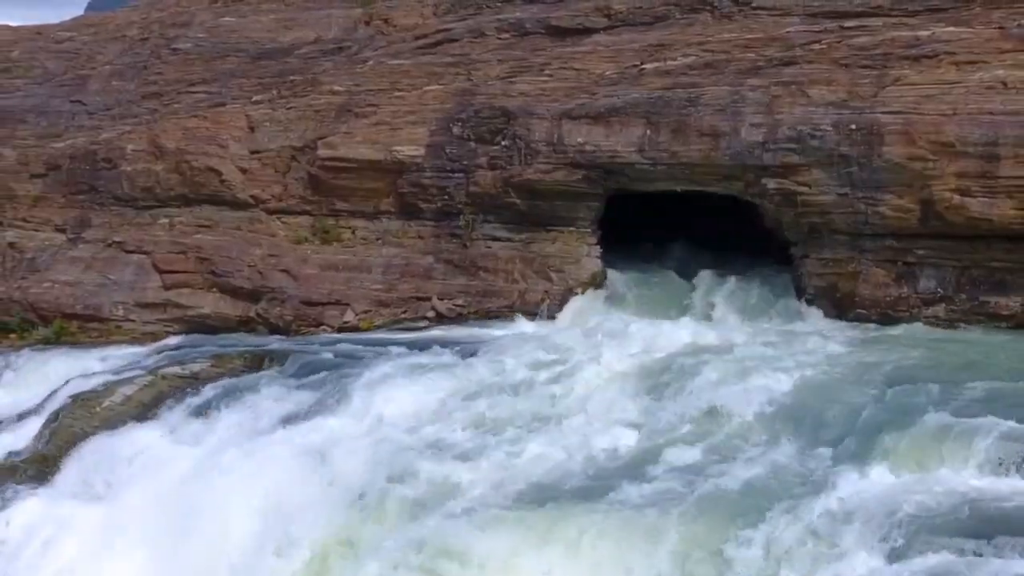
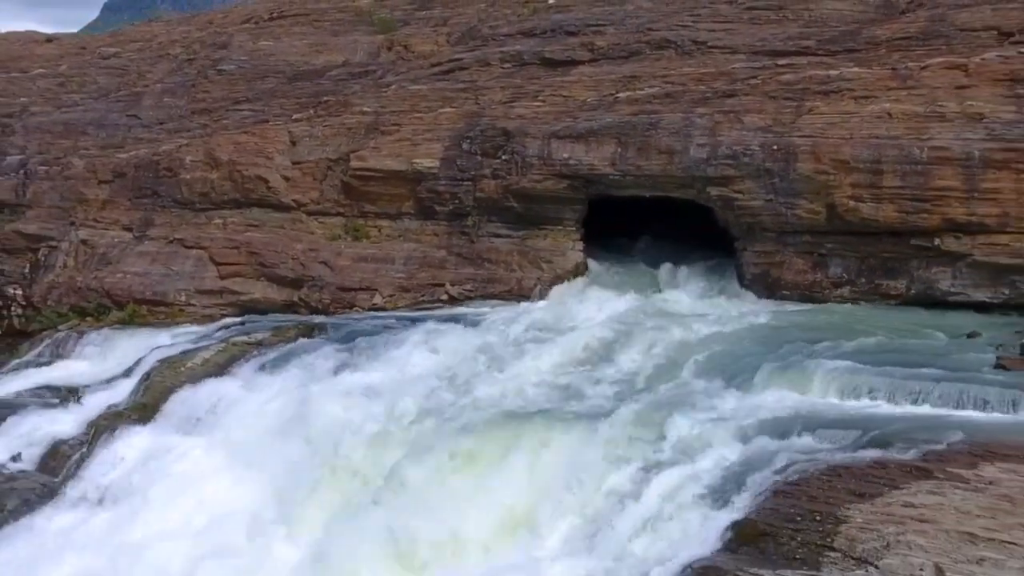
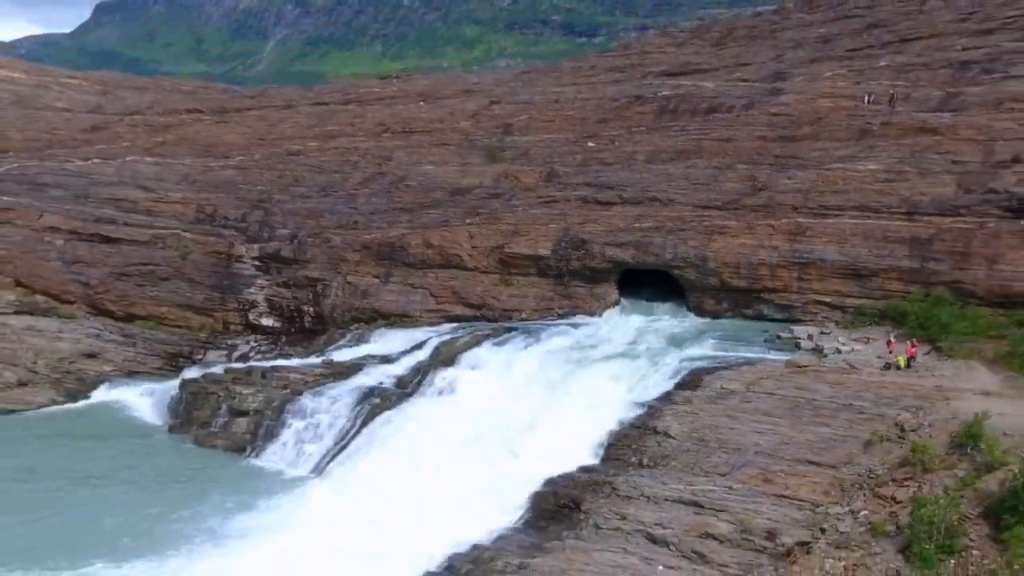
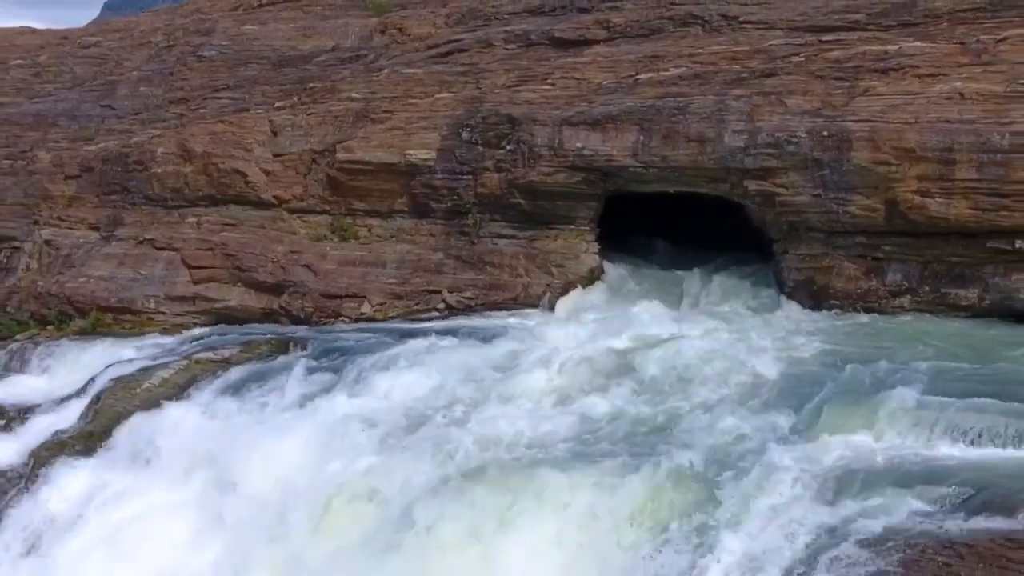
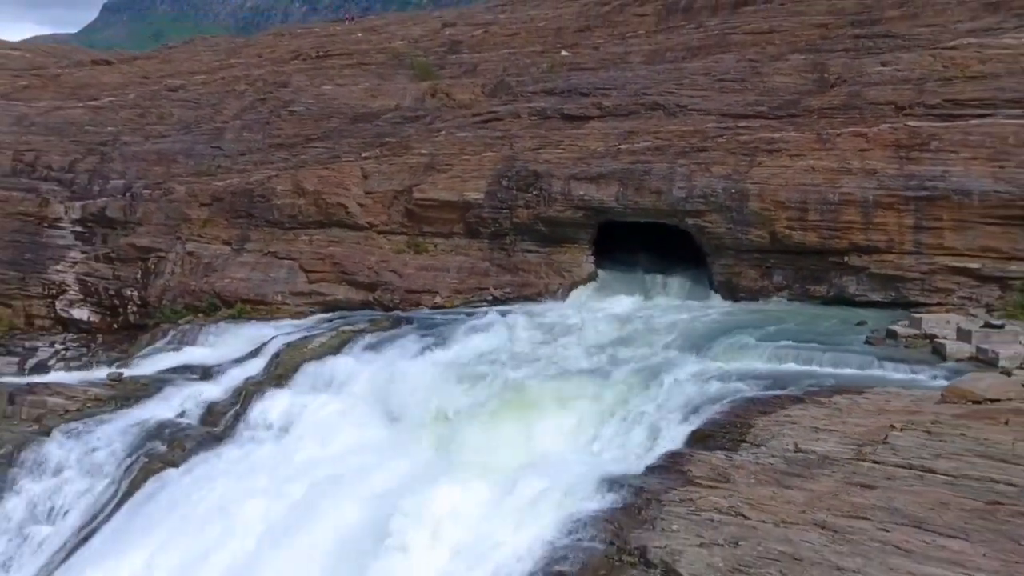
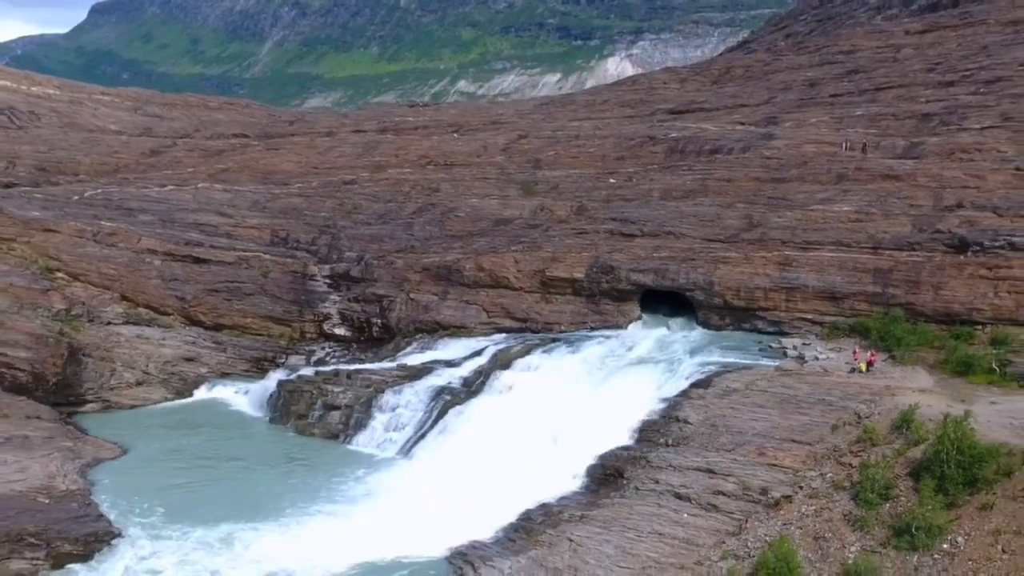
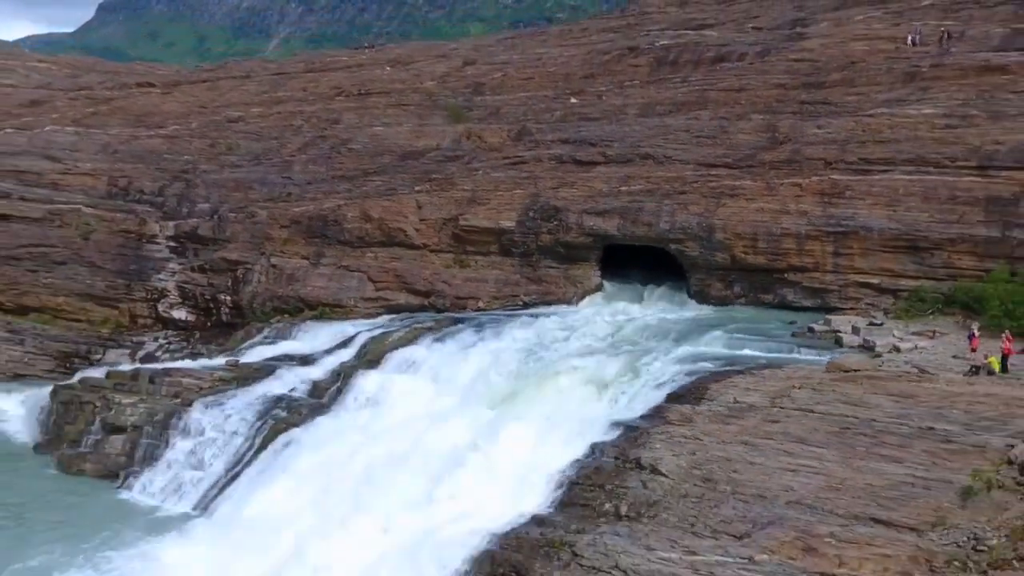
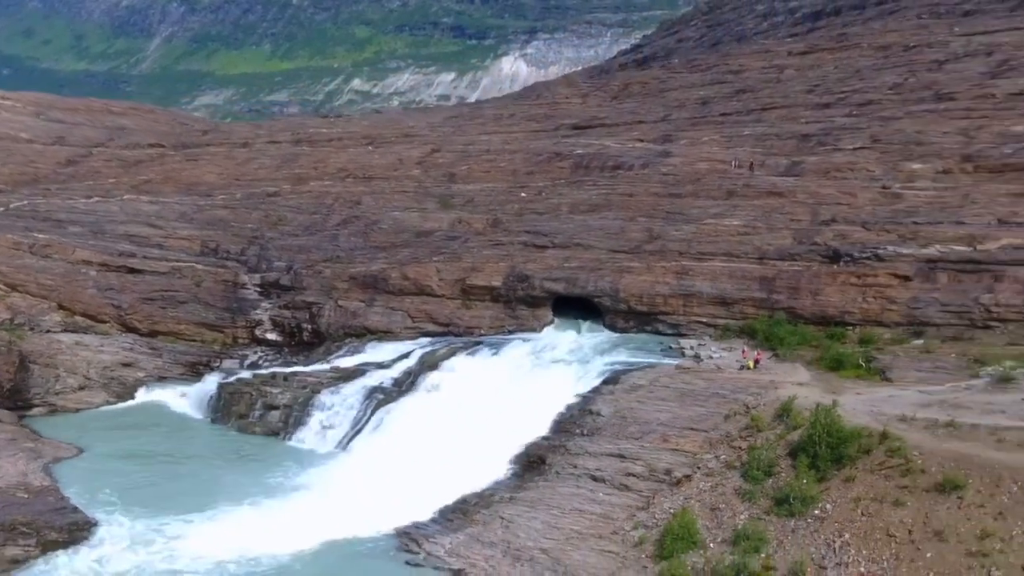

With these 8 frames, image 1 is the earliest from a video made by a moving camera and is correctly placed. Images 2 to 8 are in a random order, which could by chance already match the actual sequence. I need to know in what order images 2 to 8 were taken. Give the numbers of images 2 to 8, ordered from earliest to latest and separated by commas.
4, 2, 5, 7, 3, 6, 8
